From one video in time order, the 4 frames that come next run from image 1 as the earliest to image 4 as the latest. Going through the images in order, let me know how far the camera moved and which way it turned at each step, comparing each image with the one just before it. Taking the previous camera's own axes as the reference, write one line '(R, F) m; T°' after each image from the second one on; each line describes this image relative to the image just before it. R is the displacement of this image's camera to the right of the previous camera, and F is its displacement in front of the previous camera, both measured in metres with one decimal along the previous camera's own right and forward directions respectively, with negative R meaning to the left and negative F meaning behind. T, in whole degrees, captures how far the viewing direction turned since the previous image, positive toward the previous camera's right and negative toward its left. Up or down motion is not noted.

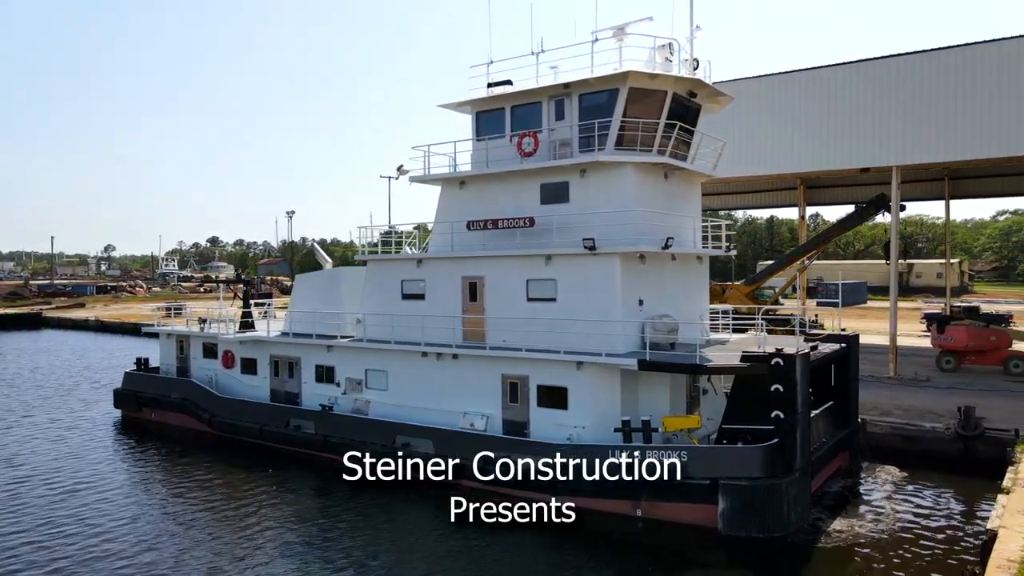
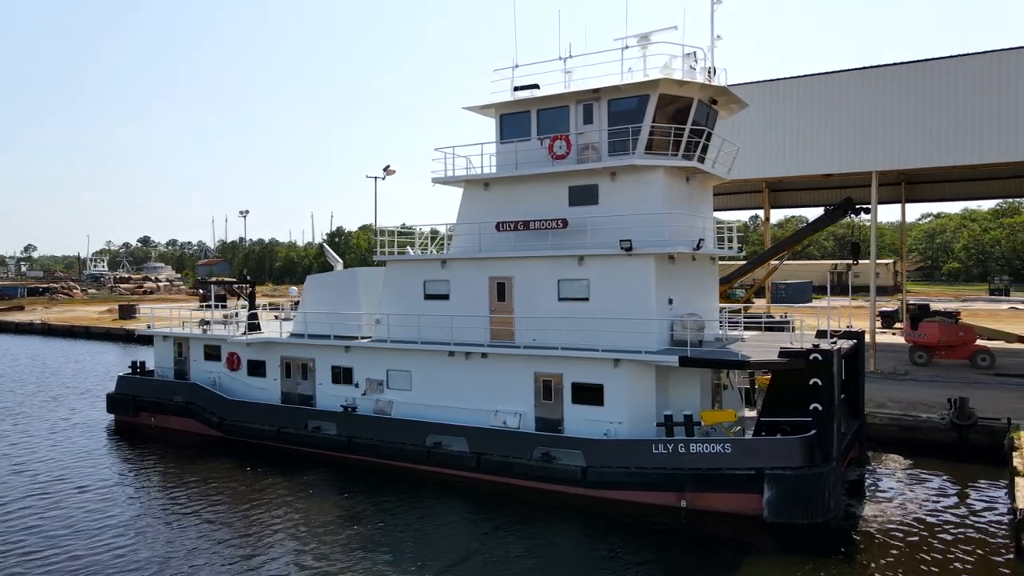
(-1.7, -0.2) m; +4°
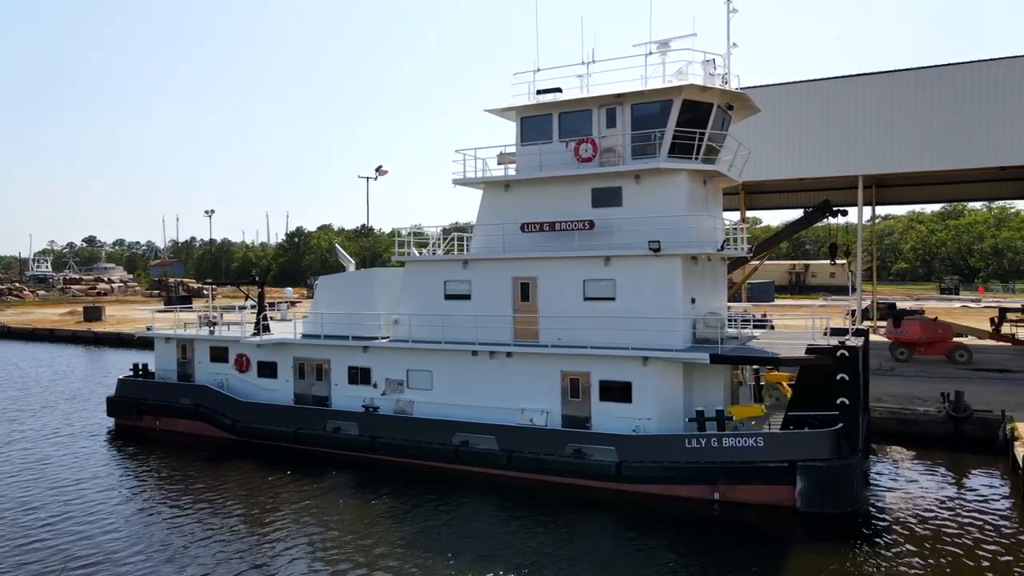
(-1.3, -0.2) m; +3°
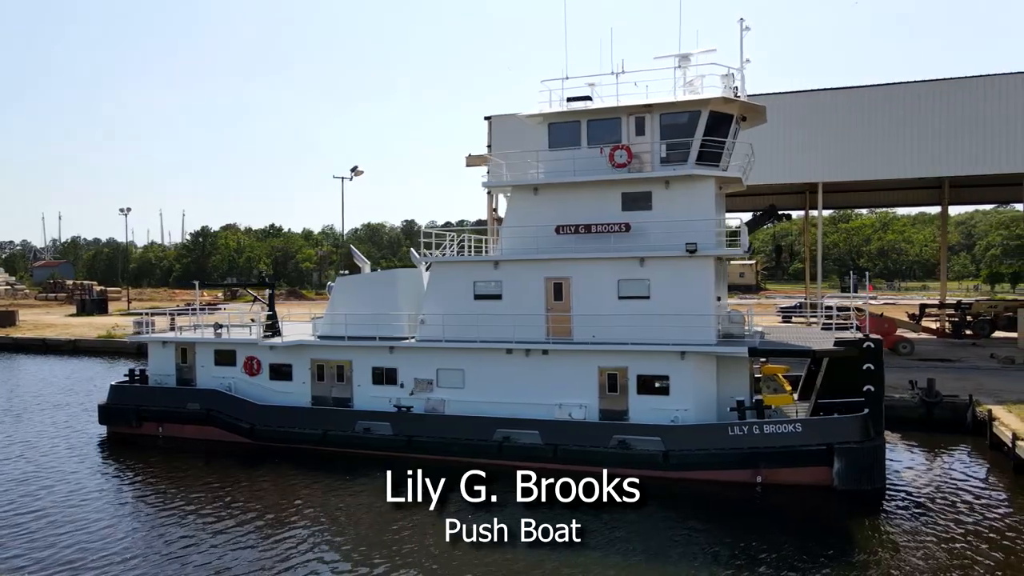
(-2.6, -0.3) m; +7°
